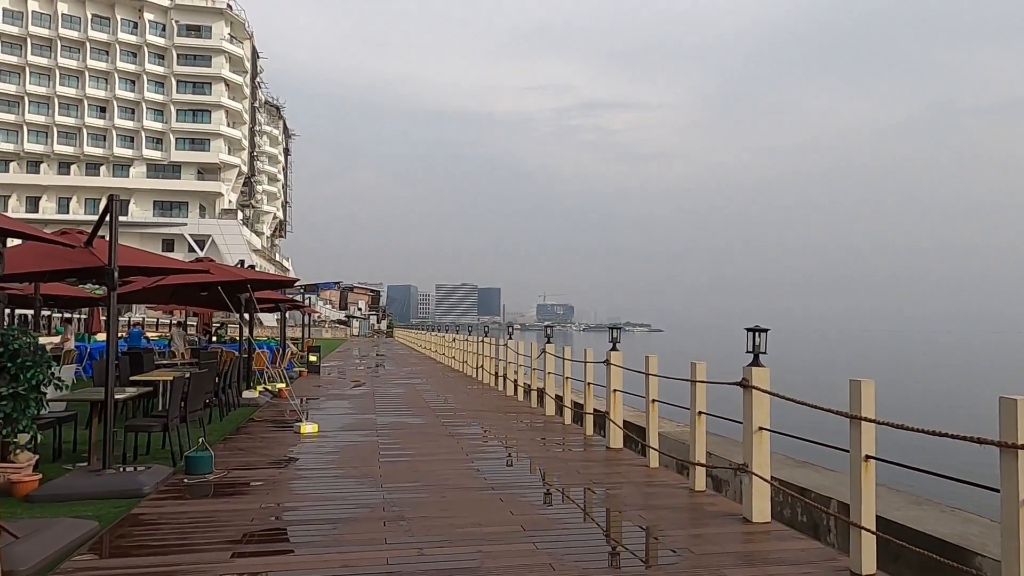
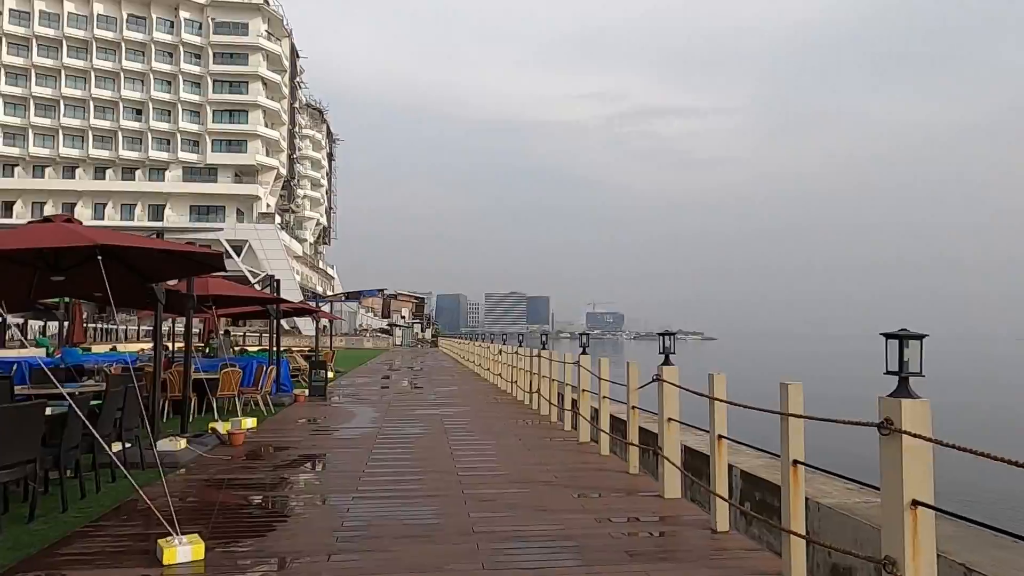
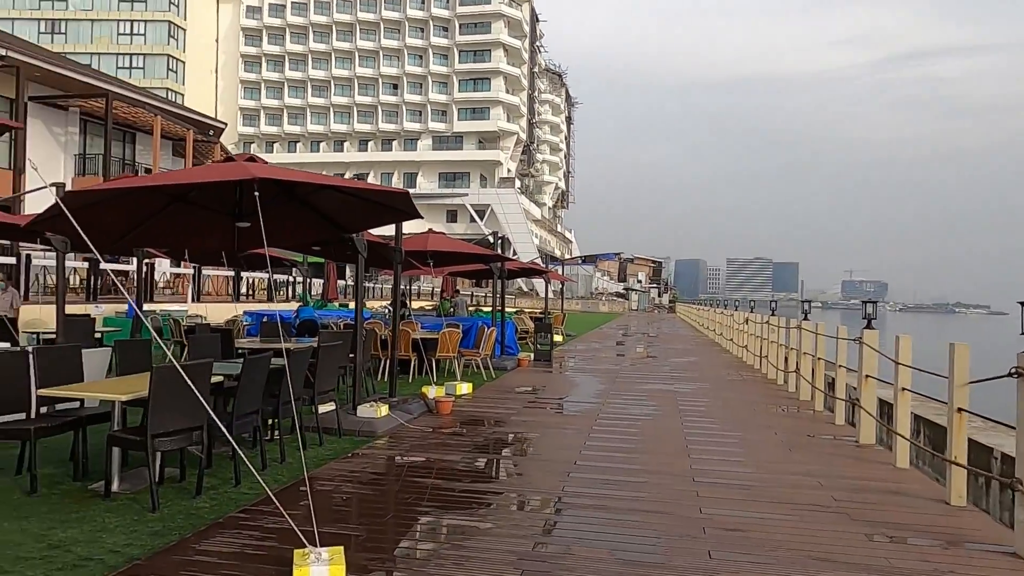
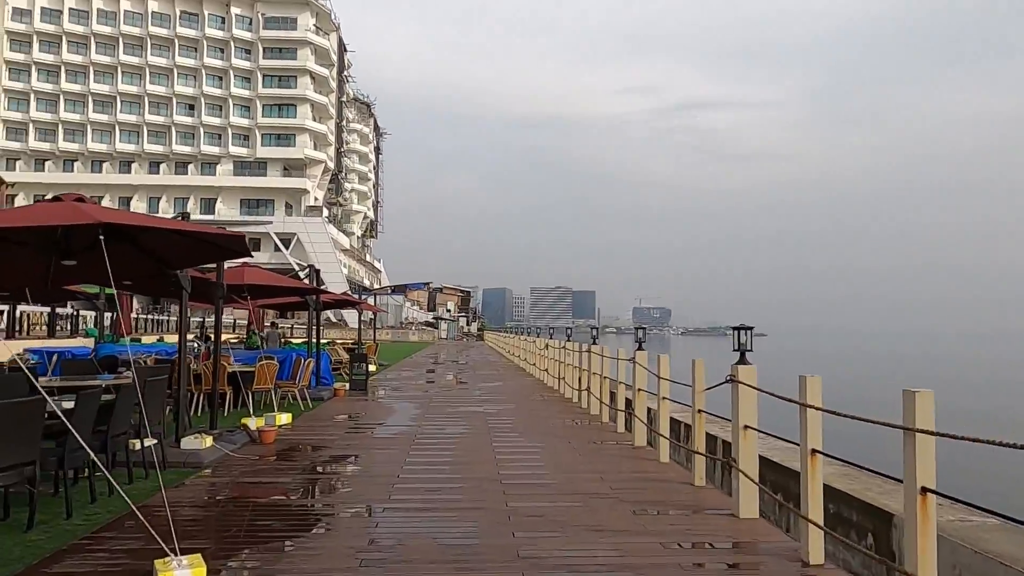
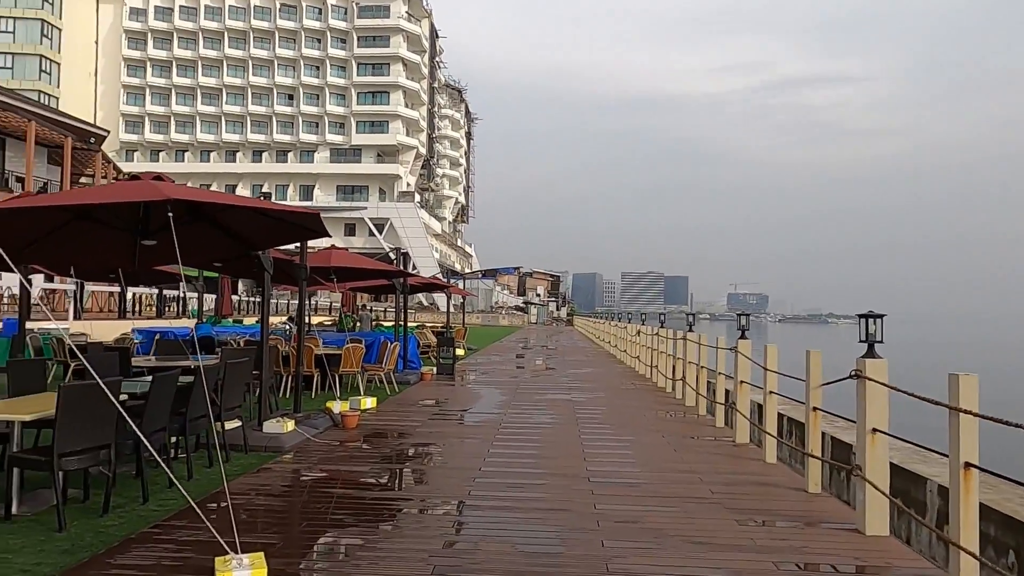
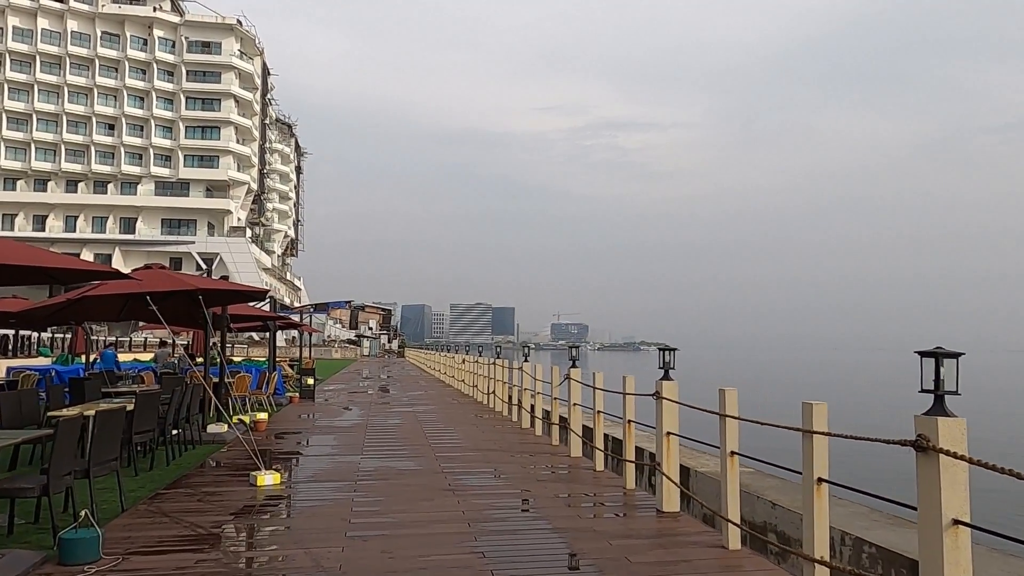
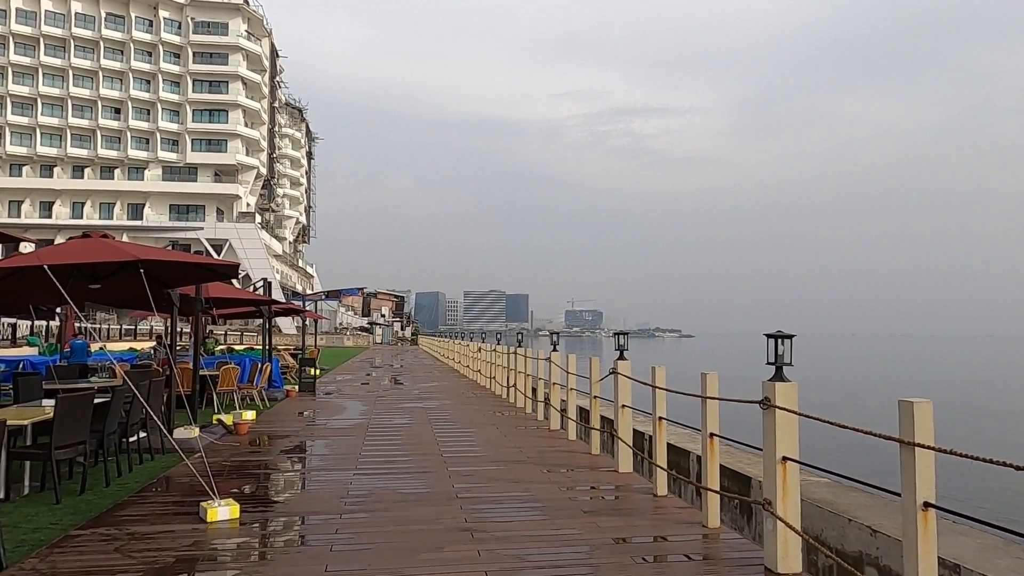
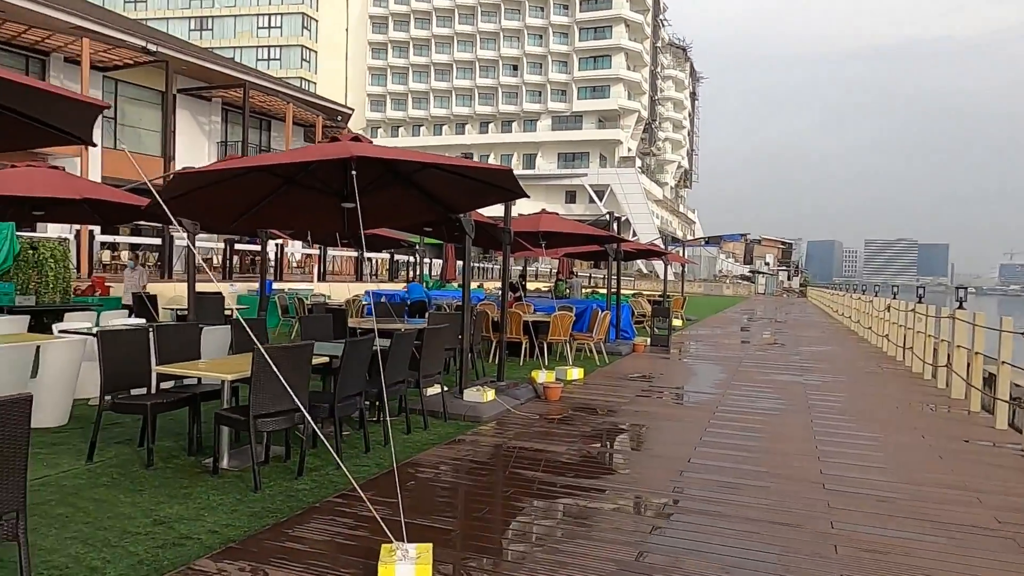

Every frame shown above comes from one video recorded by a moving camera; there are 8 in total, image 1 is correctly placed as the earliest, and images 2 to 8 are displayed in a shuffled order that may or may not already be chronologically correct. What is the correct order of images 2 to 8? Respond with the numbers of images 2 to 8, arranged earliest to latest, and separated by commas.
6, 7, 2, 4, 5, 3, 8
